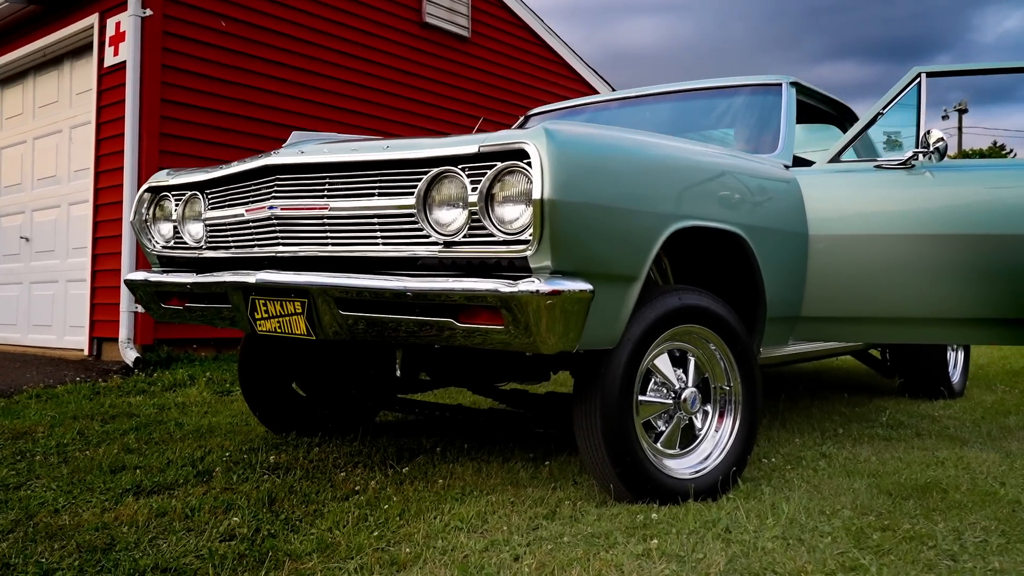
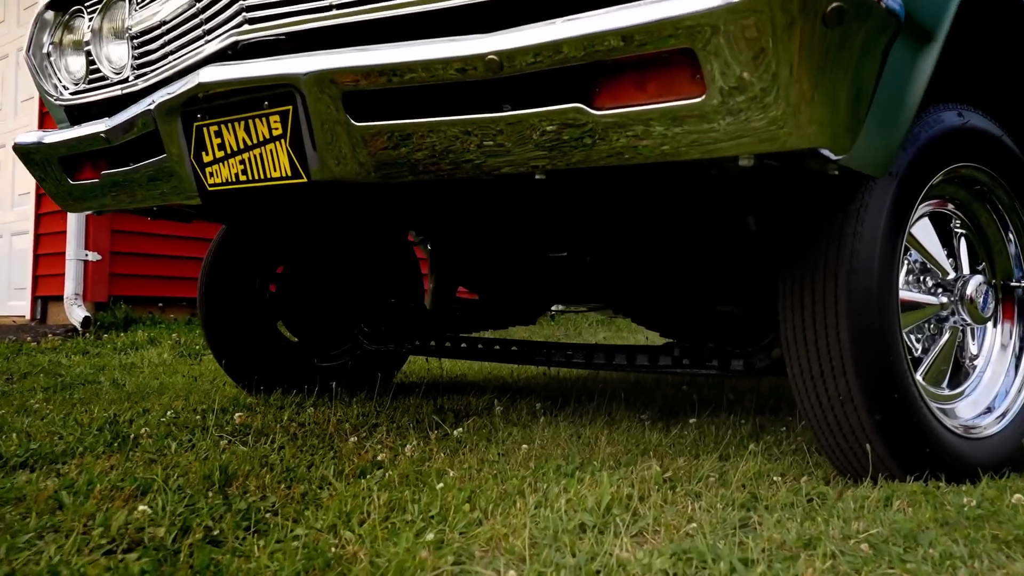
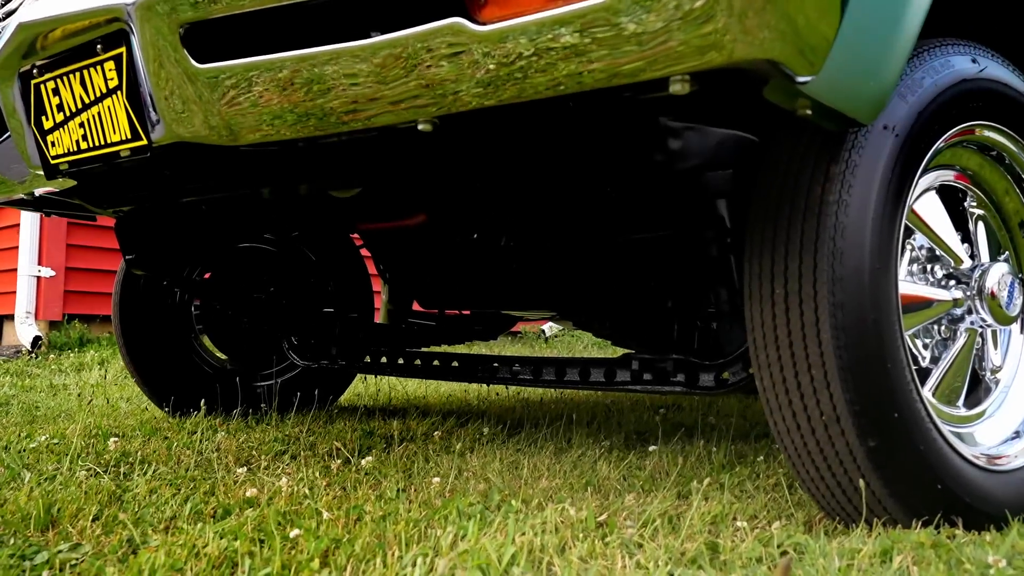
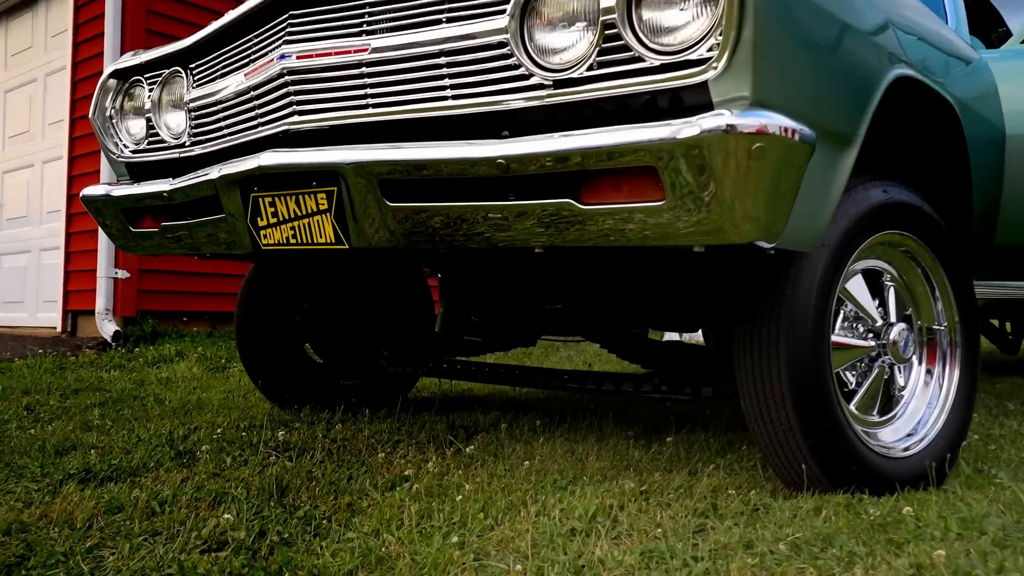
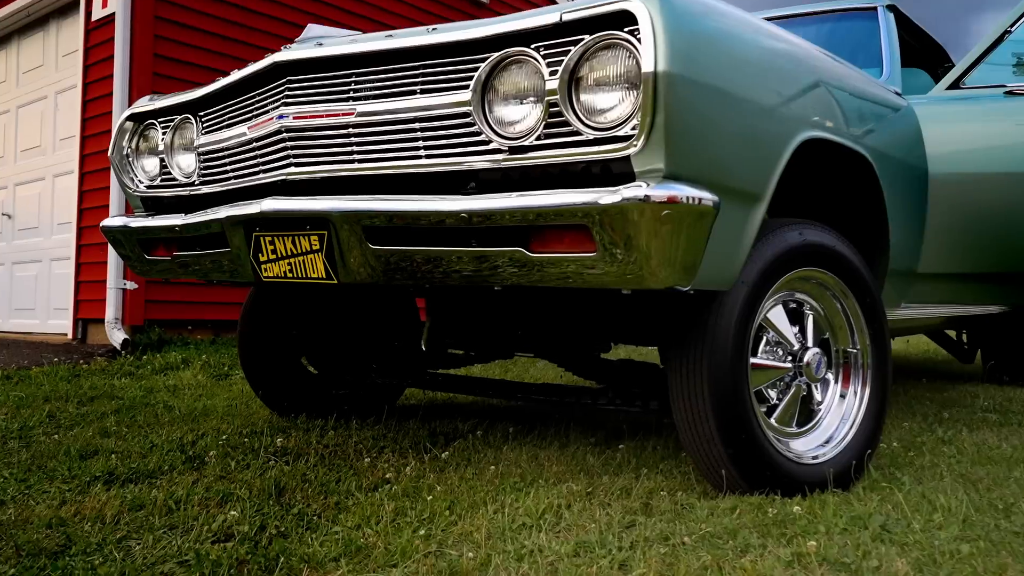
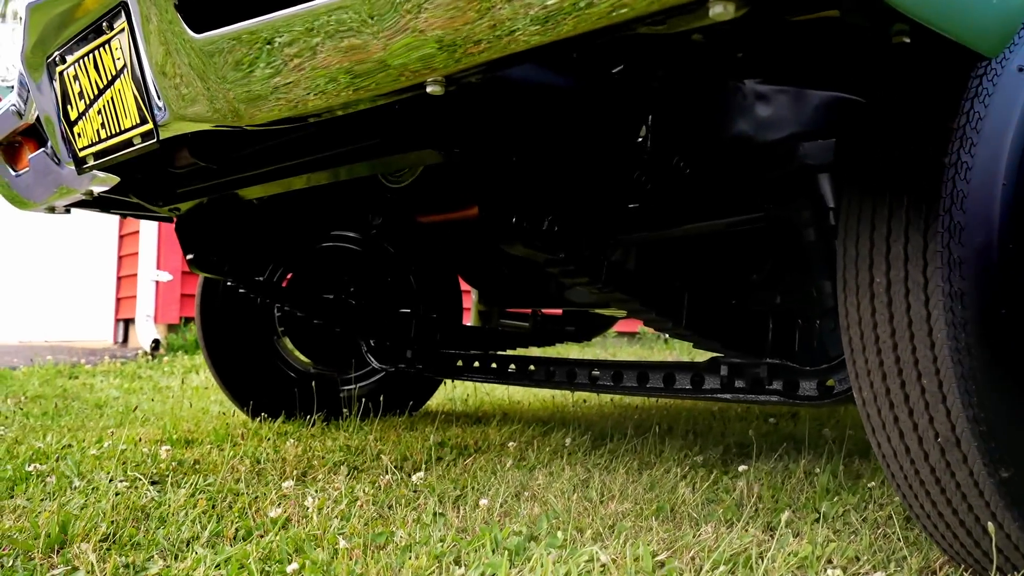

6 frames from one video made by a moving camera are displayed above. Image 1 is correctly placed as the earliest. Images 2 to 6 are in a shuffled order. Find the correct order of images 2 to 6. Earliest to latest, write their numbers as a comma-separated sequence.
5, 4, 2, 3, 6
